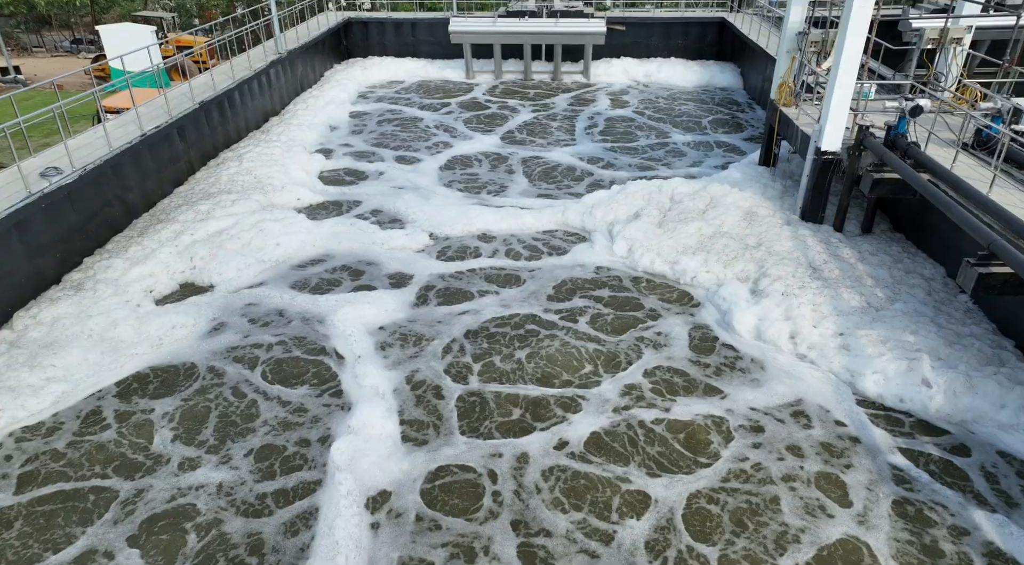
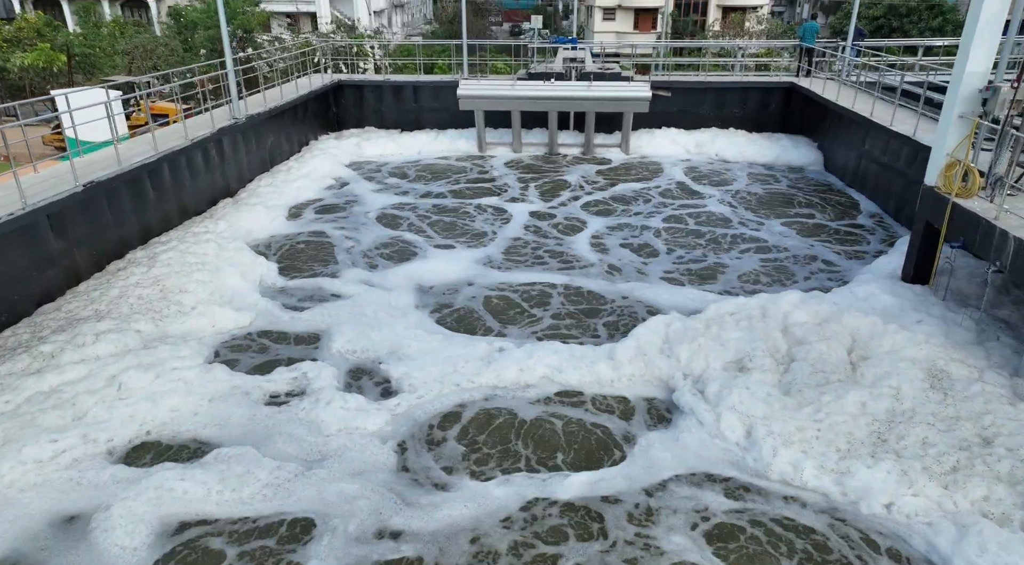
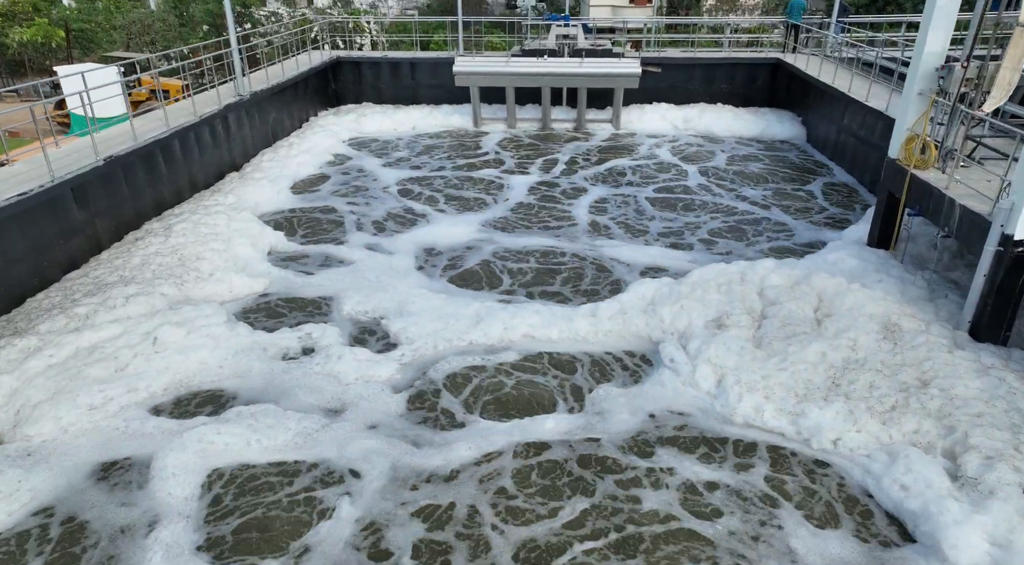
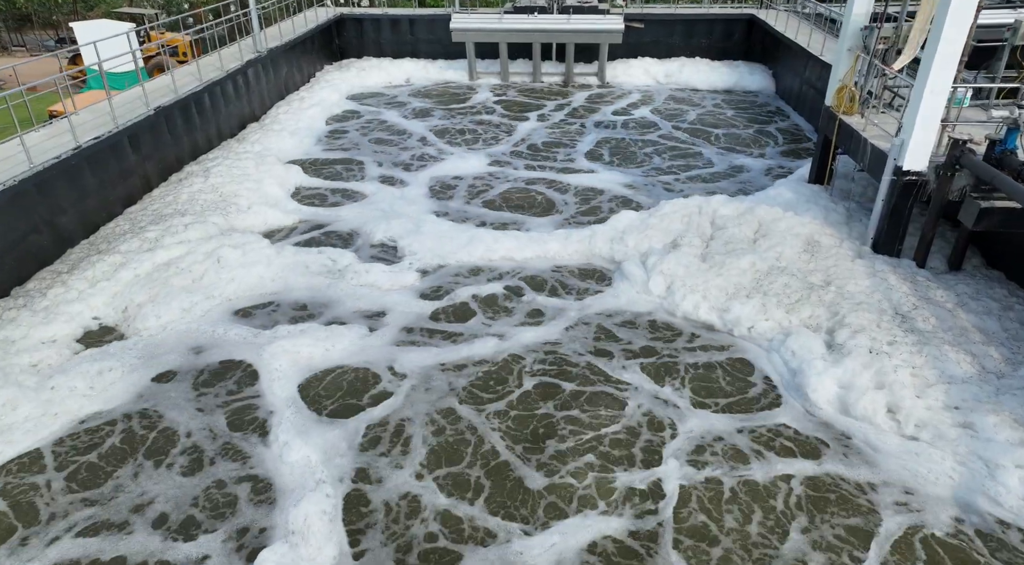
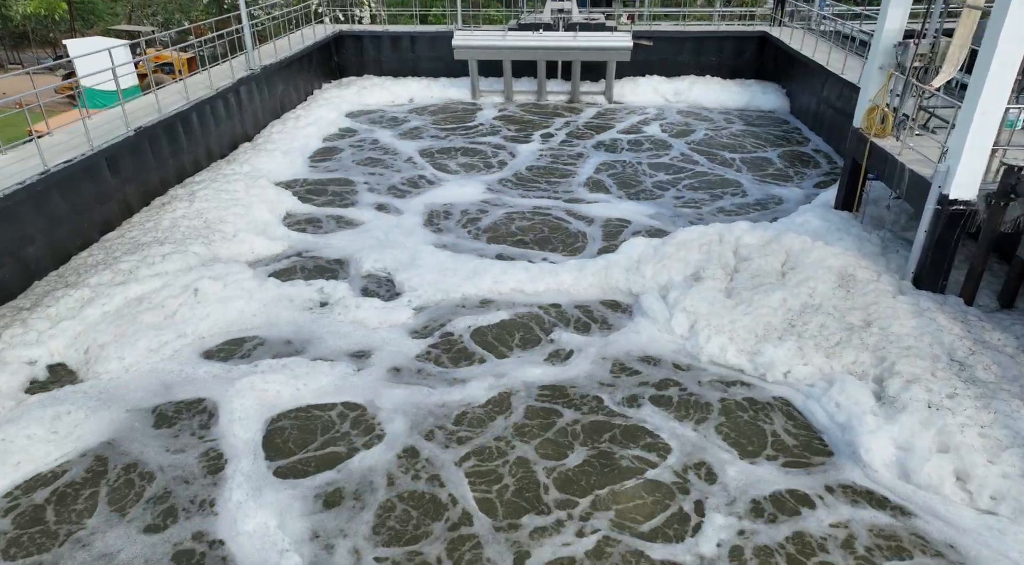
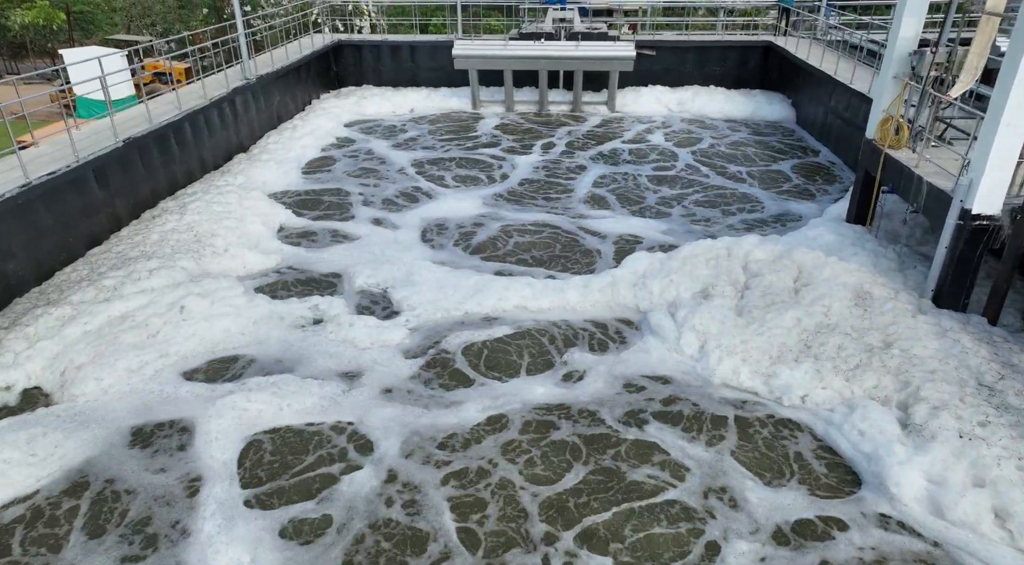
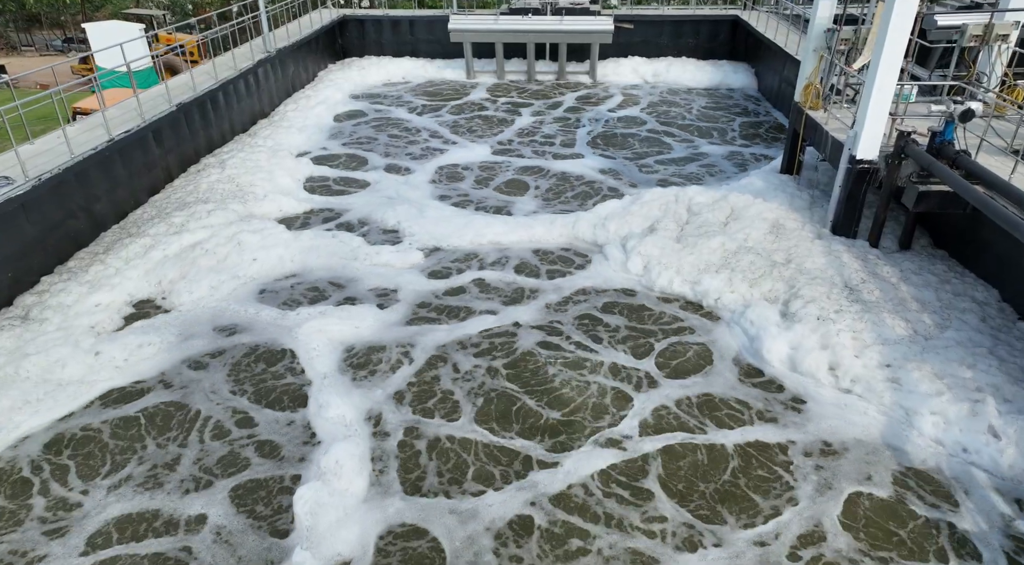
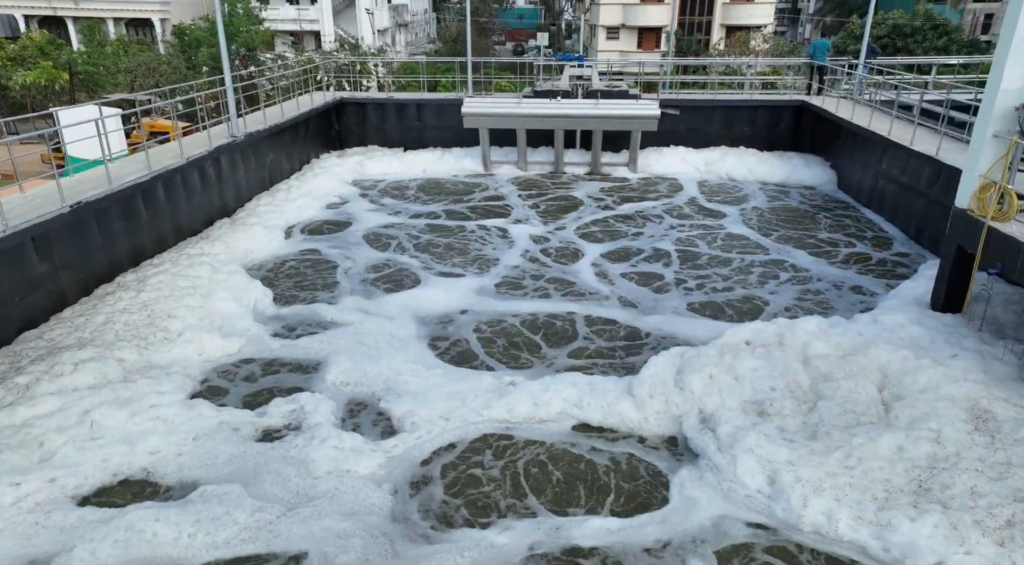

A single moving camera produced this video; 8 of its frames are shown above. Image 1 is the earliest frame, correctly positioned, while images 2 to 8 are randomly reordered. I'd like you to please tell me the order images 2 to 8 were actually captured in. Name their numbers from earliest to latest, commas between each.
7, 4, 5, 6, 3, 2, 8
